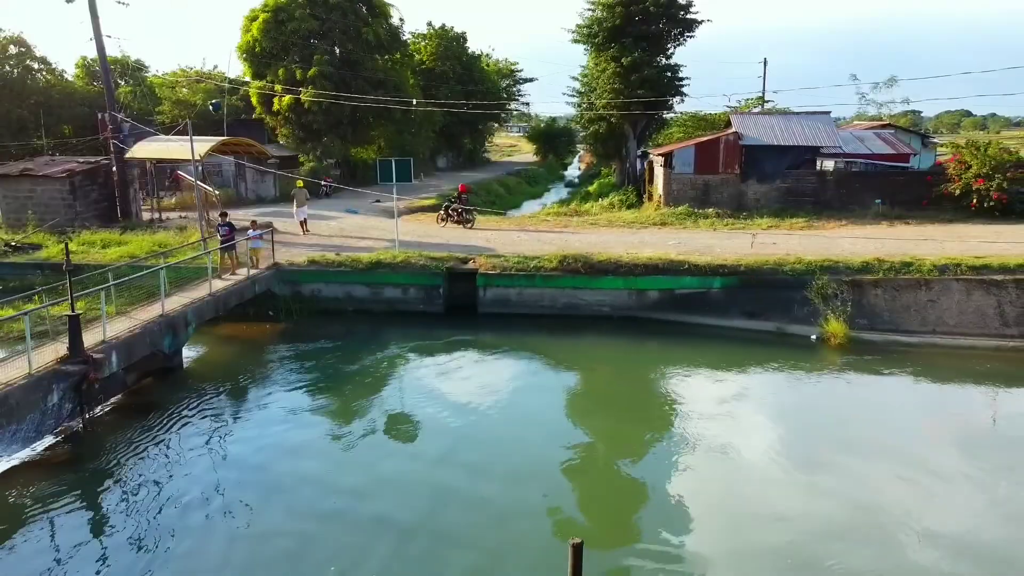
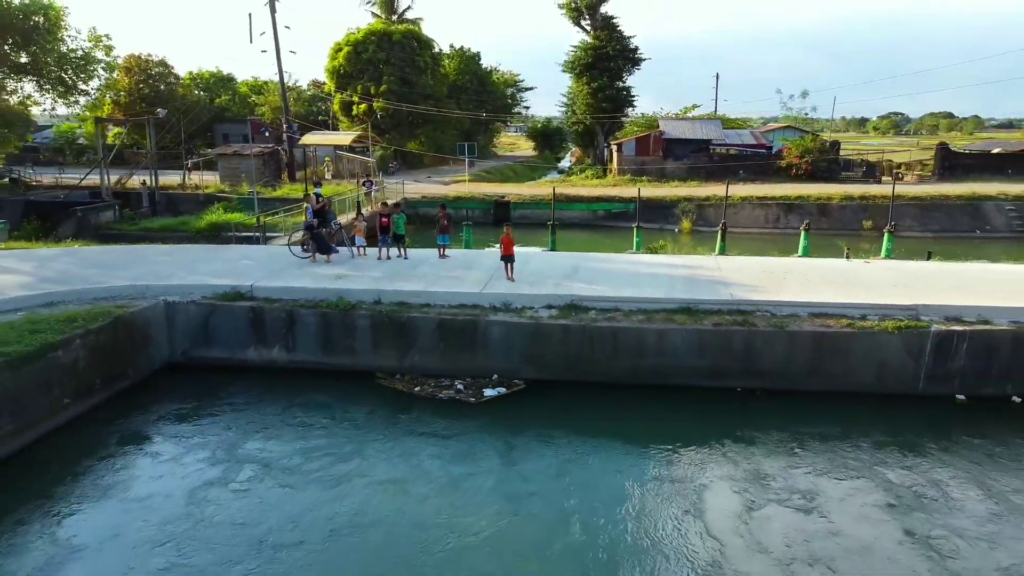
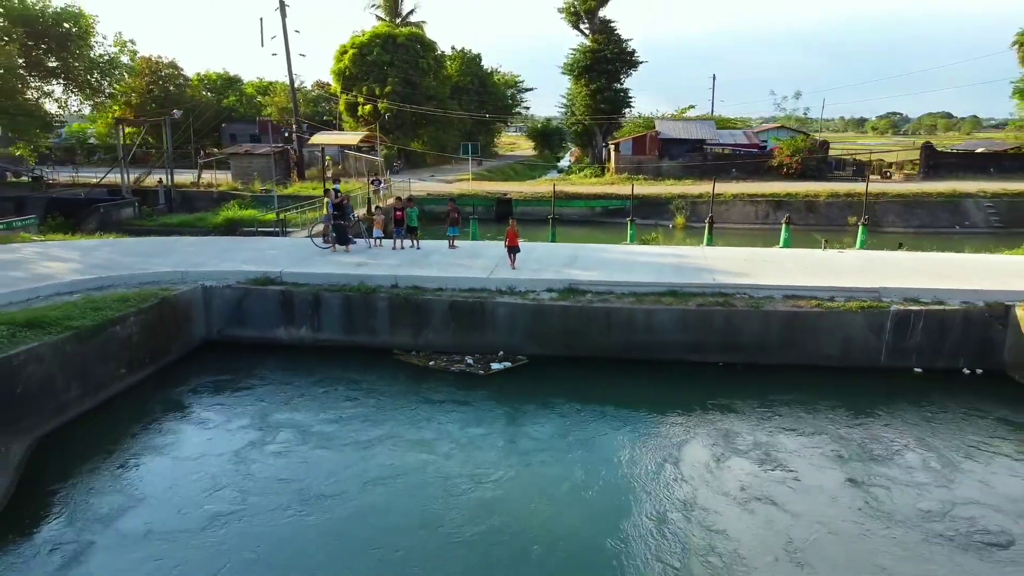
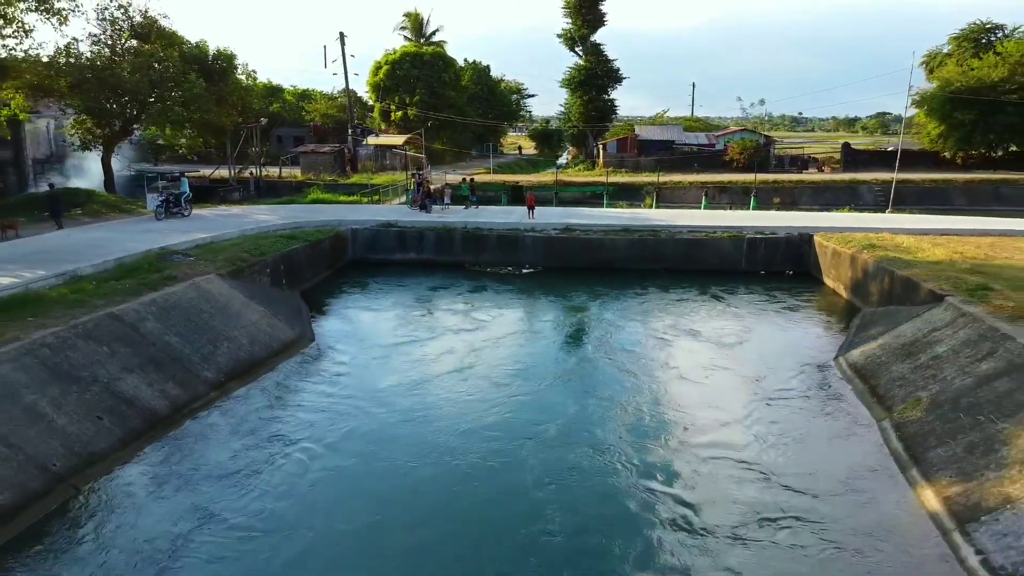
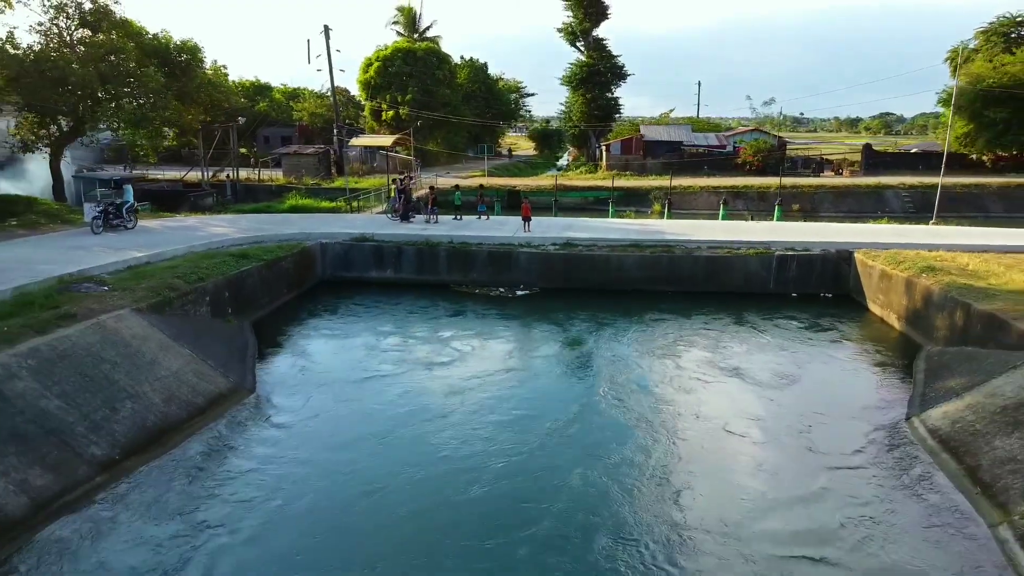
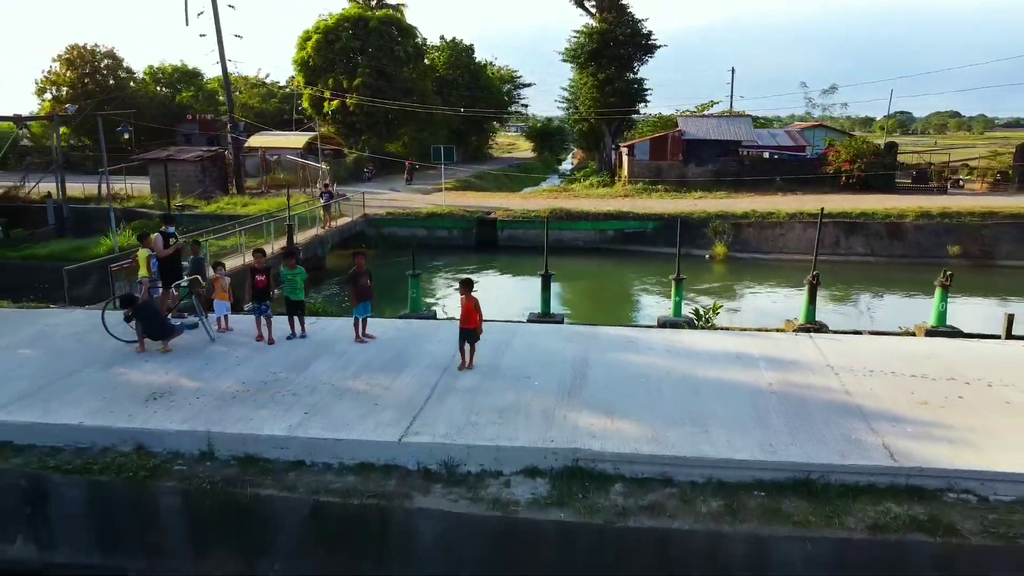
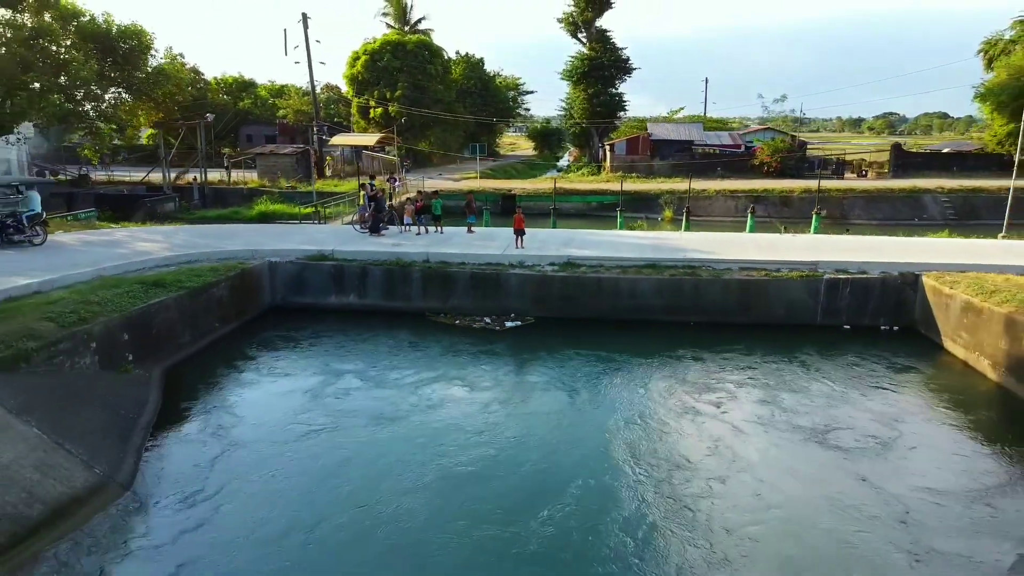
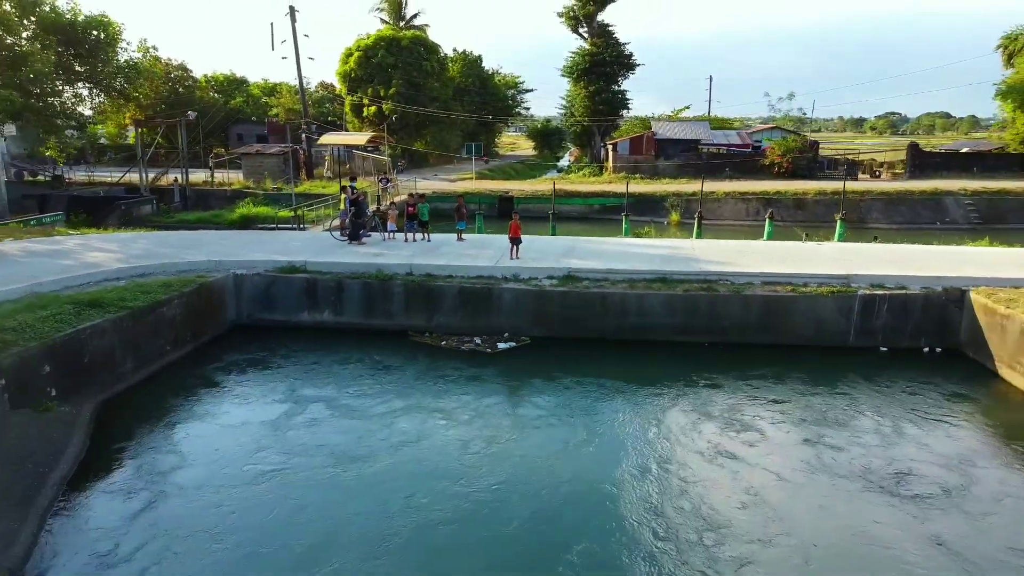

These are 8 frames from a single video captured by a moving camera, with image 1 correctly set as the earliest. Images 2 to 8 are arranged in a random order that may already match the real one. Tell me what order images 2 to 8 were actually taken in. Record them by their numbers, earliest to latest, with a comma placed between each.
6, 2, 3, 8, 7, 5, 4
